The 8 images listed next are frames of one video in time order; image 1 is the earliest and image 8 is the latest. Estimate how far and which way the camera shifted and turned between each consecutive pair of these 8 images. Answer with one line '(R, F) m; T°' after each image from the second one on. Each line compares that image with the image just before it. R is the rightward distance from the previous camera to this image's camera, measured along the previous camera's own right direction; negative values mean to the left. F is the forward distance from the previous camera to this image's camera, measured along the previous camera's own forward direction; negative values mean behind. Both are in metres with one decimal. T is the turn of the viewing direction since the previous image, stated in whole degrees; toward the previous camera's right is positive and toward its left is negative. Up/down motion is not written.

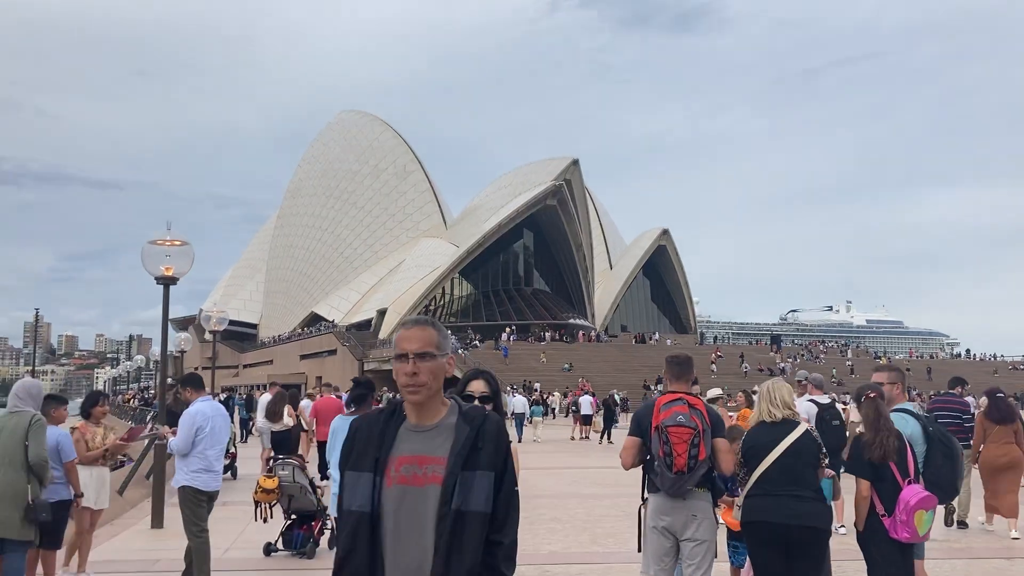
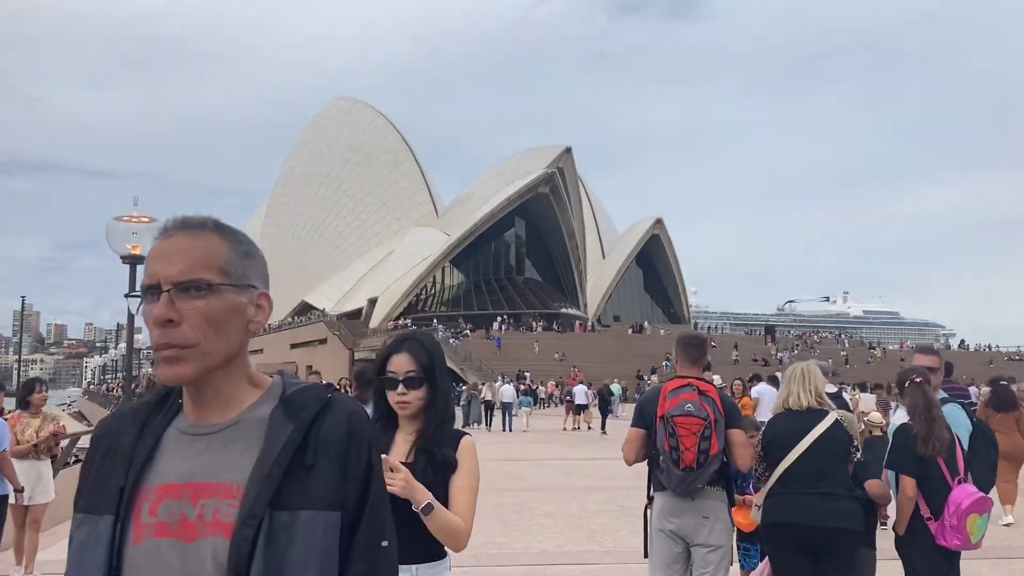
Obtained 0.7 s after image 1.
(0.0, +0.5) m; +1°
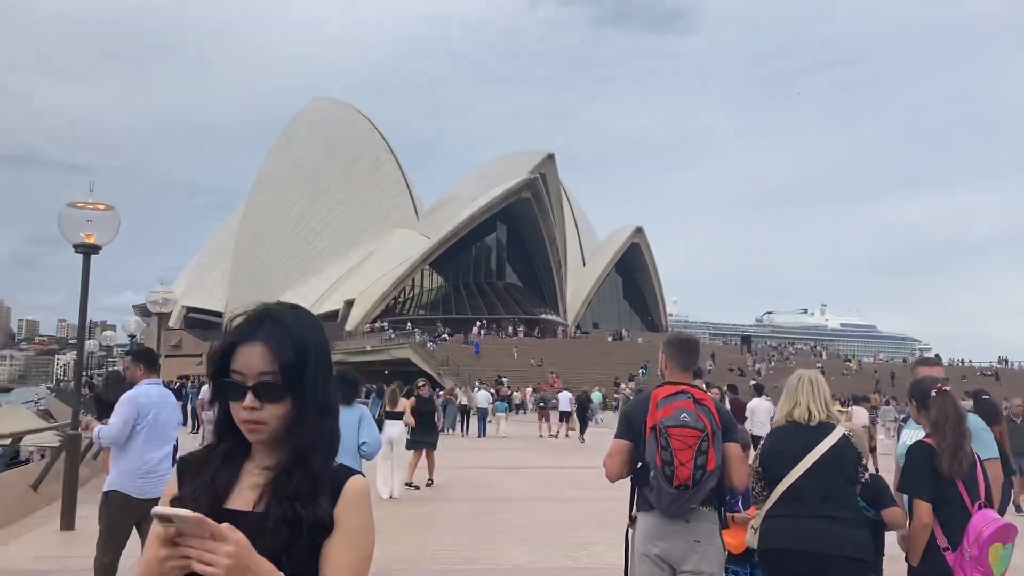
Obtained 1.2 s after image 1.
(0.0, +0.4) m; +1°
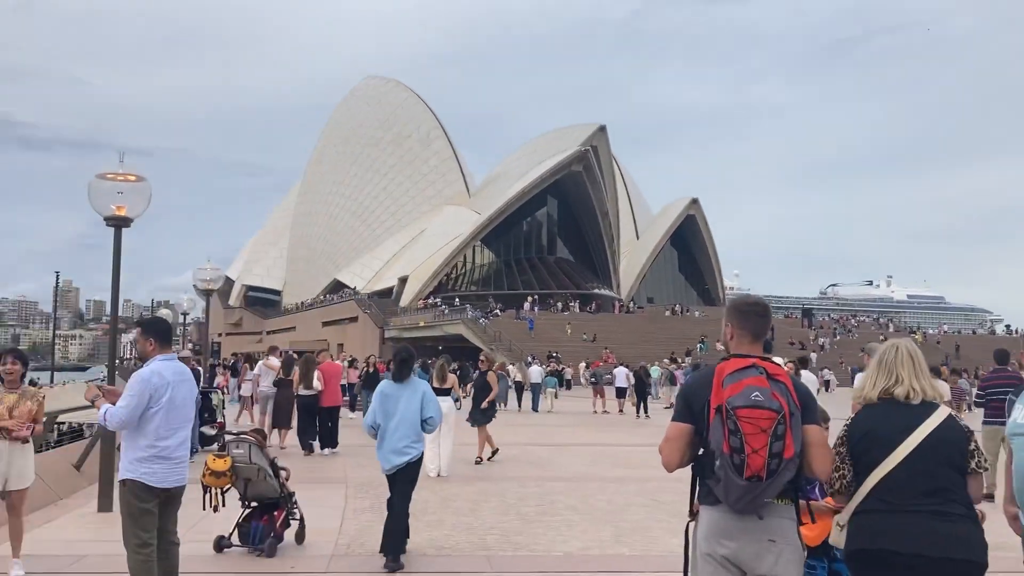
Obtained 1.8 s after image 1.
(0.0, +0.4) m; -4°
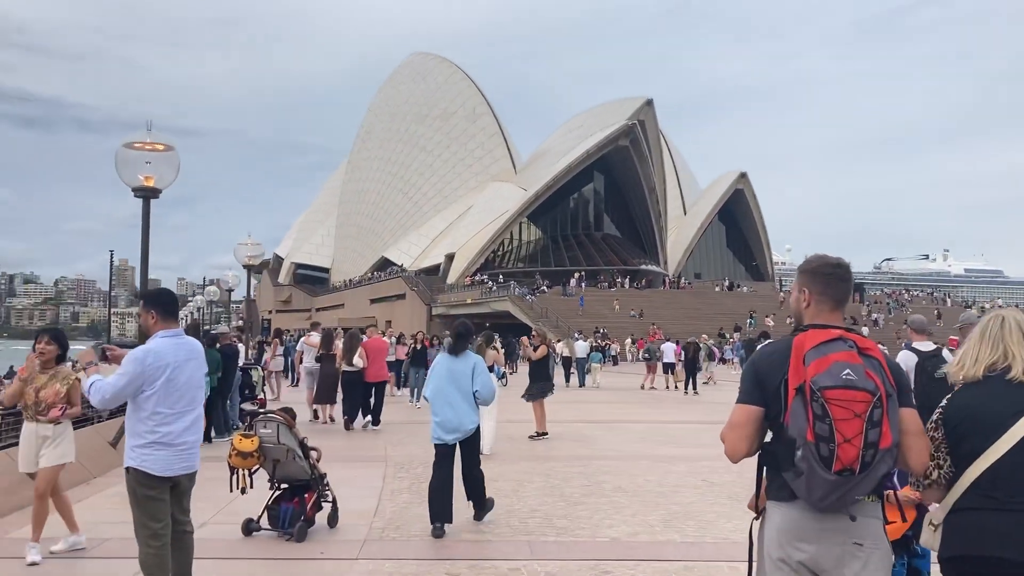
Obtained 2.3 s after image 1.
(0.0, +0.4) m; -3°
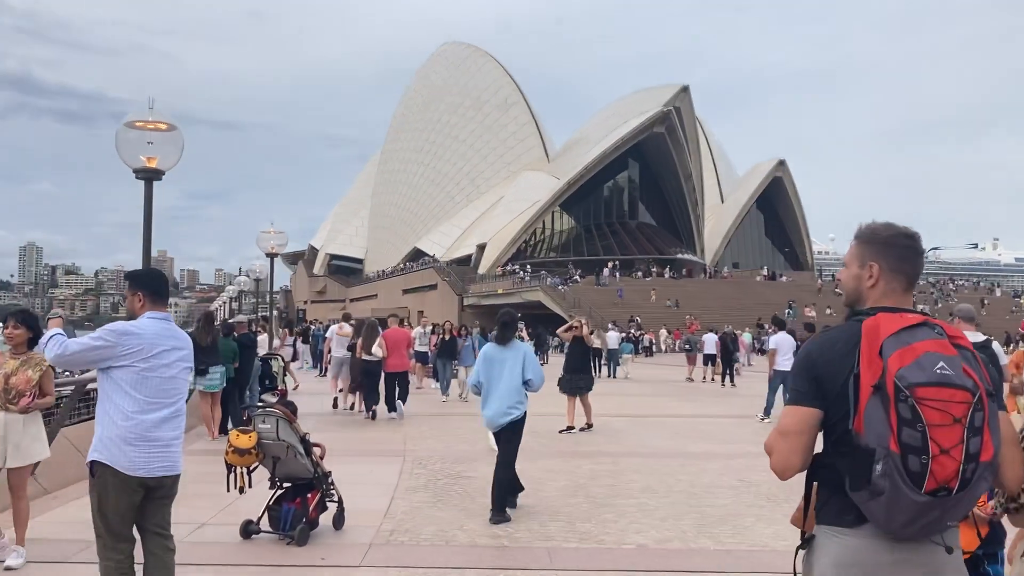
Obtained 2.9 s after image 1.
(+0.1, +0.4) m; -2°
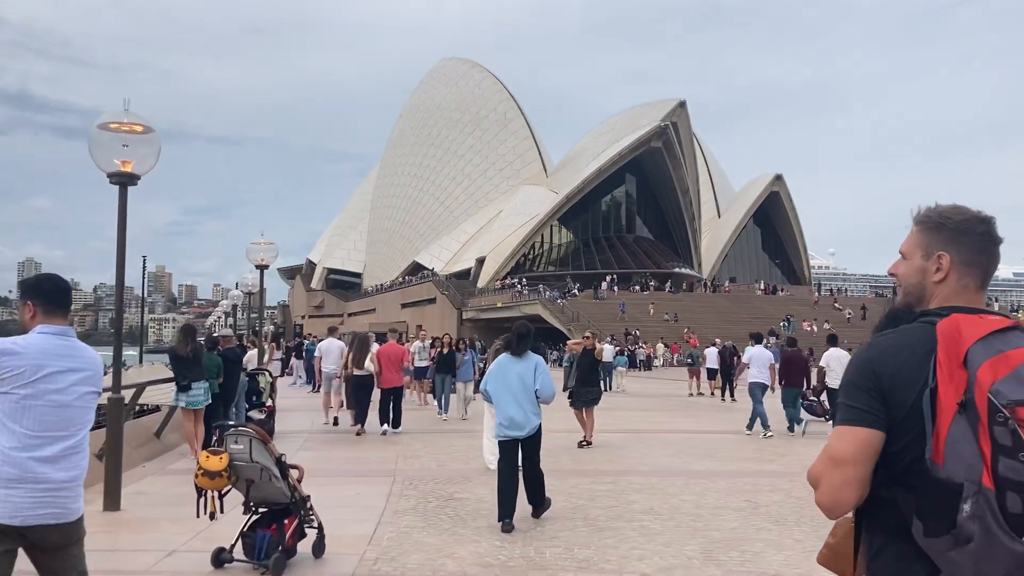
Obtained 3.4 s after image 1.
(0.0, +0.3) m; 0°
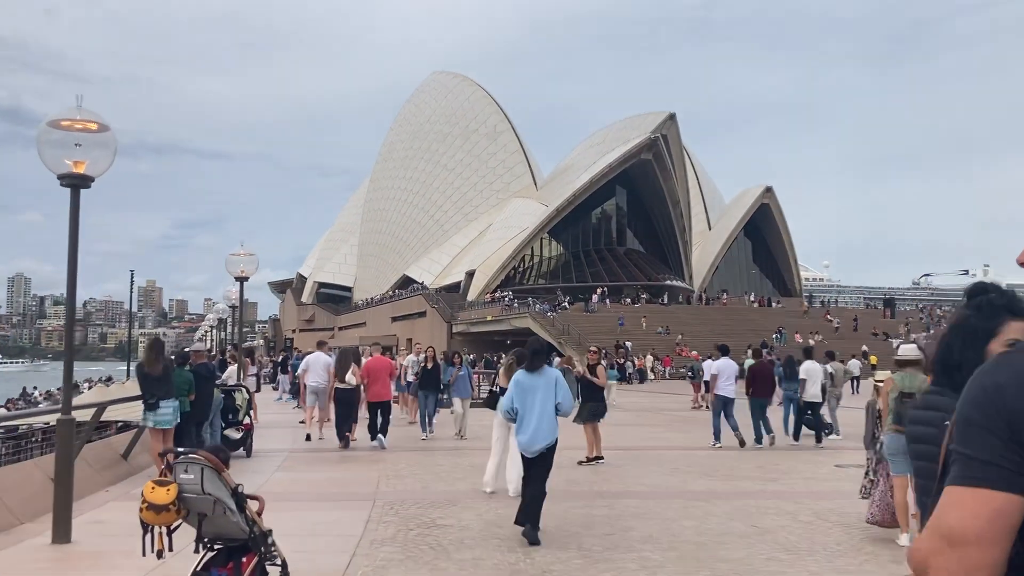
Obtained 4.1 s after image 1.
(0.0, +0.5) m; +1°
